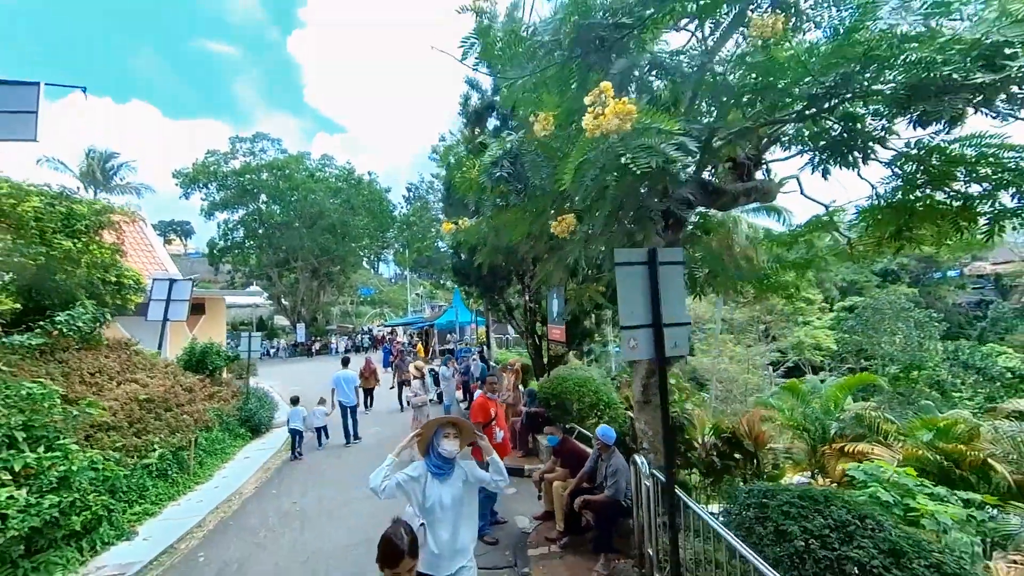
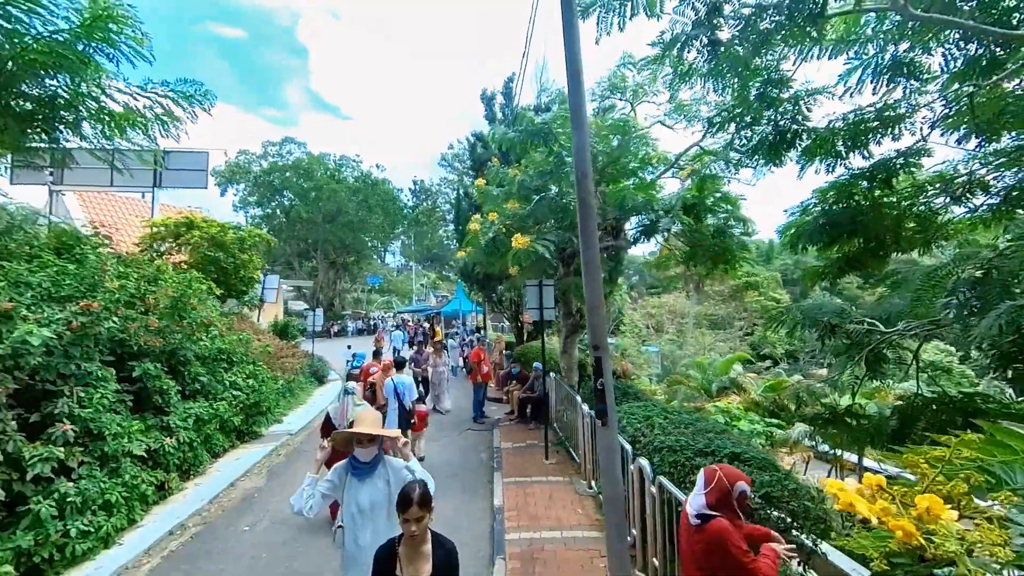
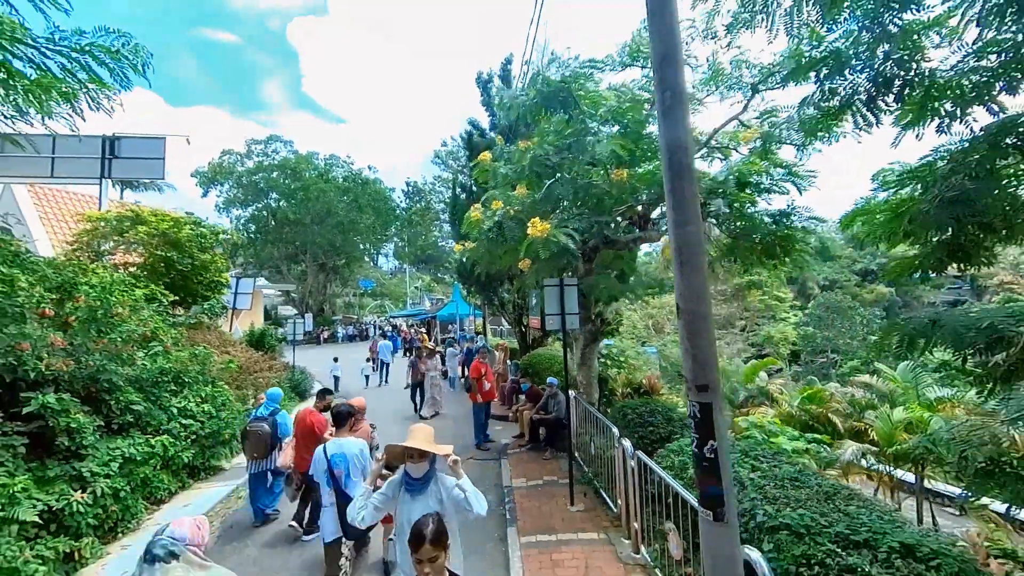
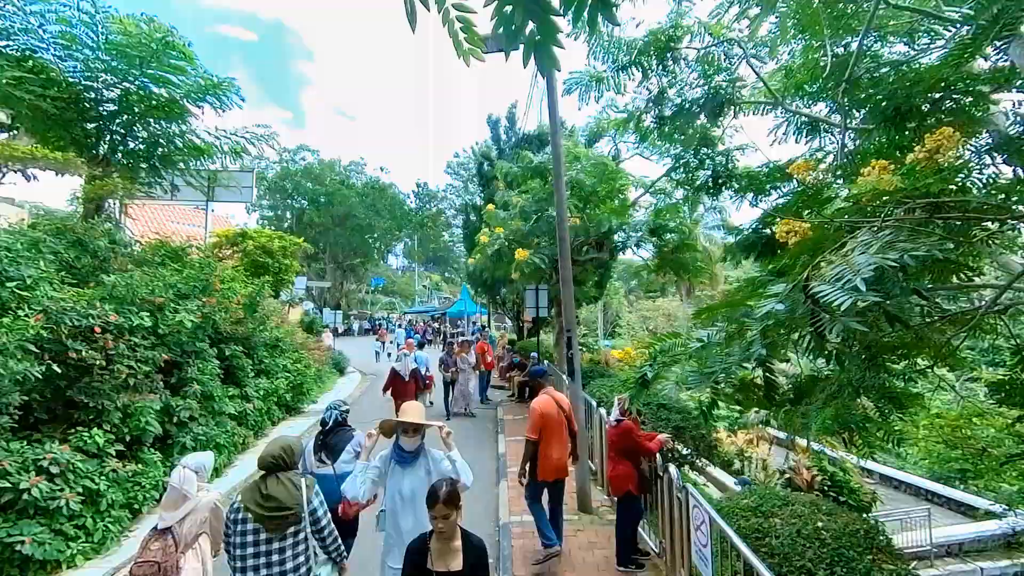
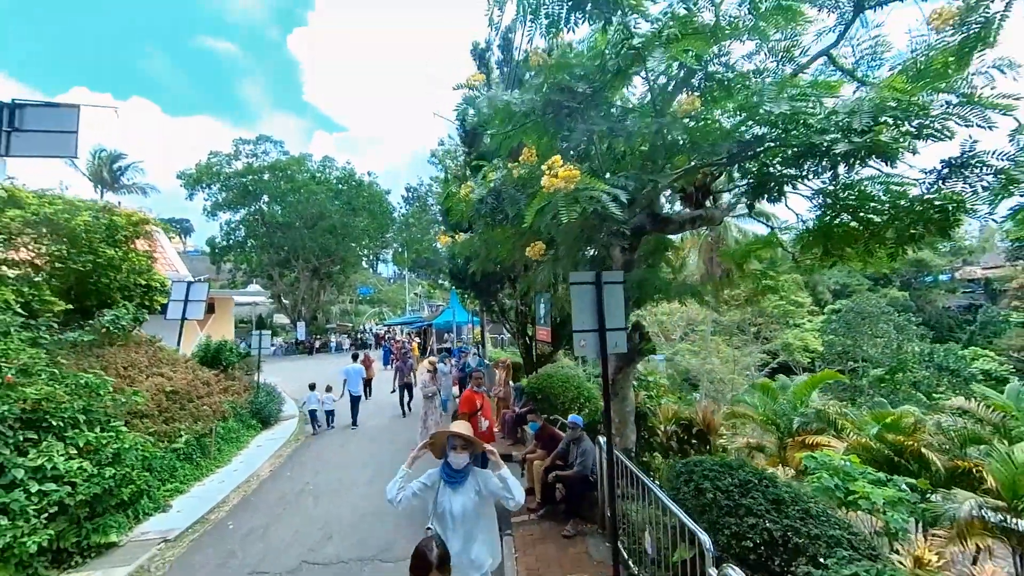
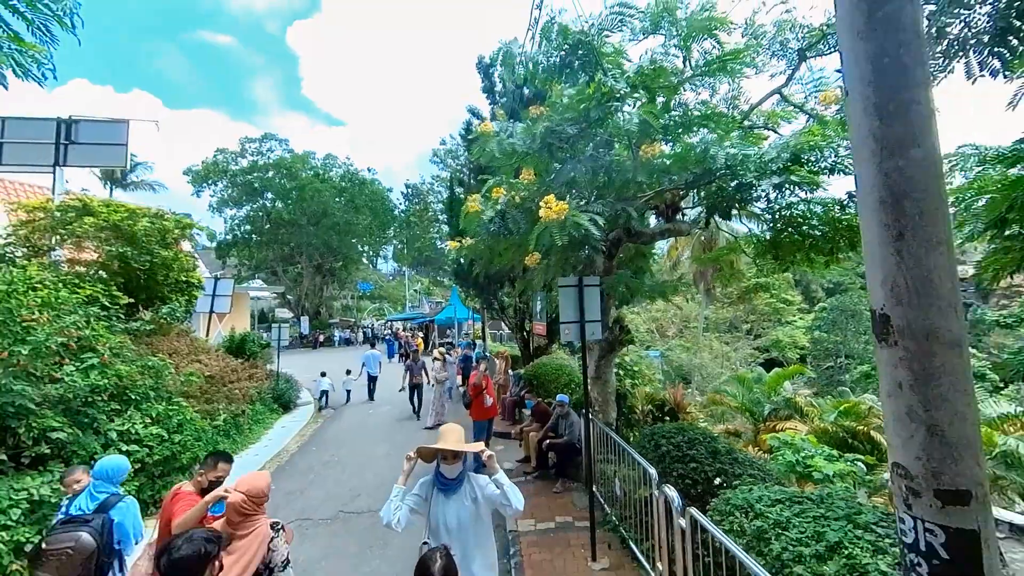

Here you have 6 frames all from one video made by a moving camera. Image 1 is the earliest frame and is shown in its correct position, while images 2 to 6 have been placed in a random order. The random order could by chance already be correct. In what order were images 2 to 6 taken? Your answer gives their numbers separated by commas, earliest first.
5, 6, 3, 2, 4
